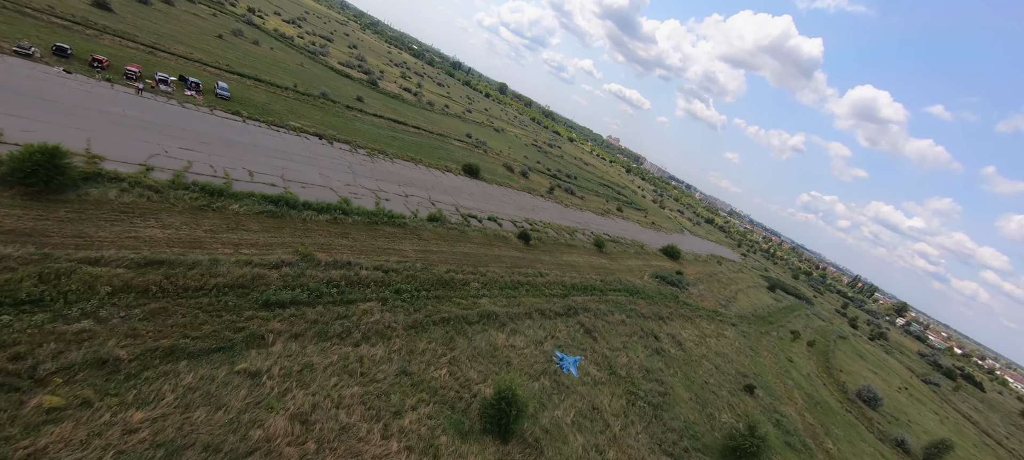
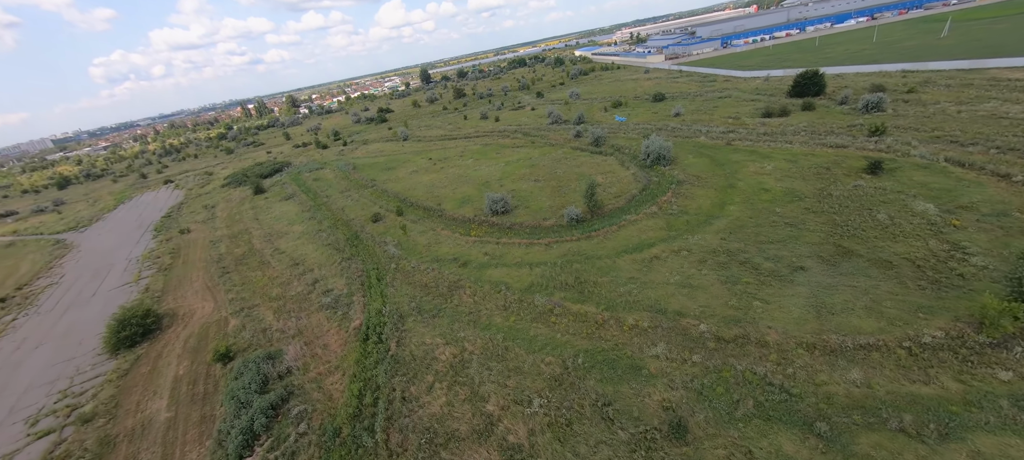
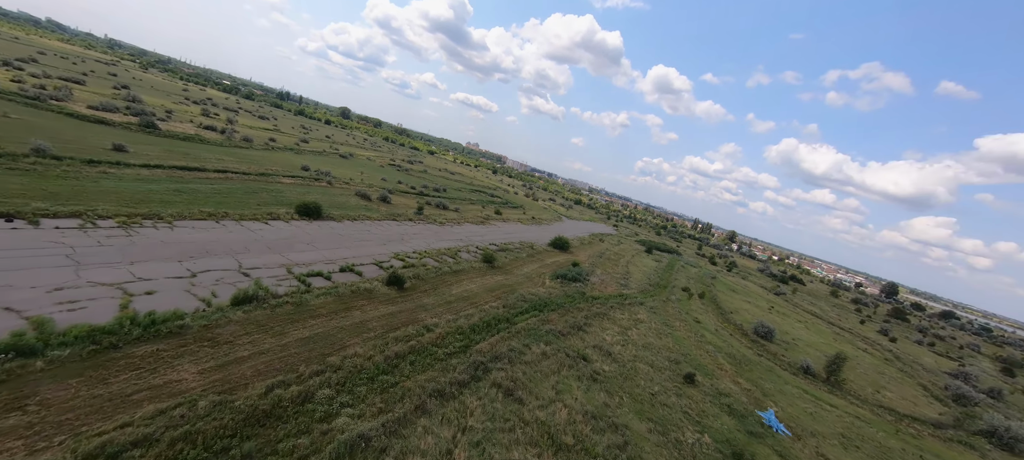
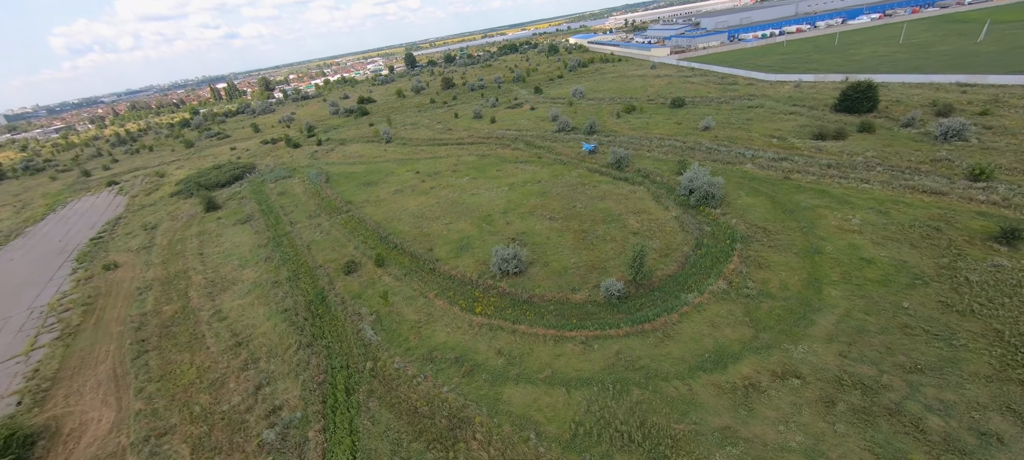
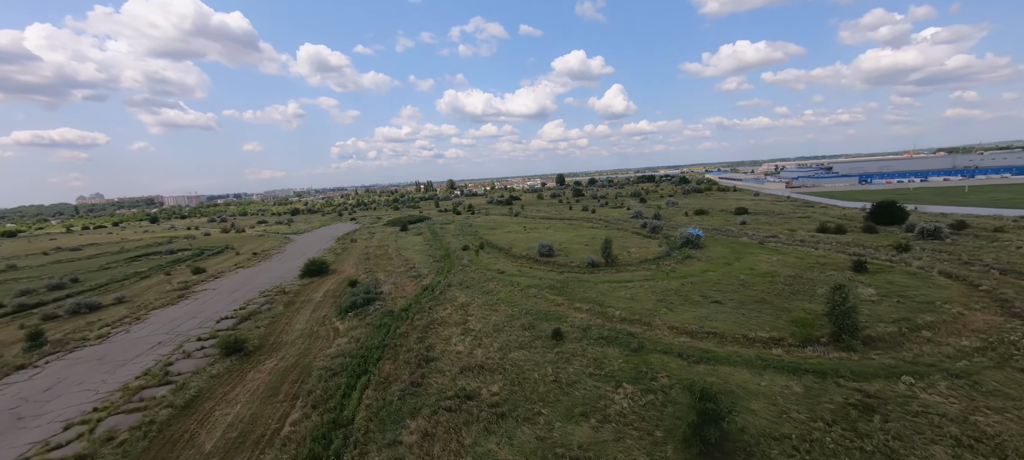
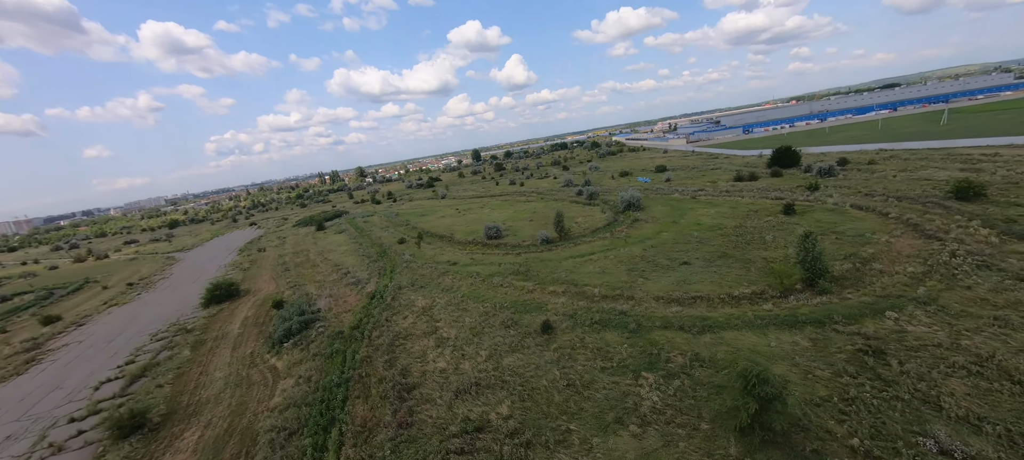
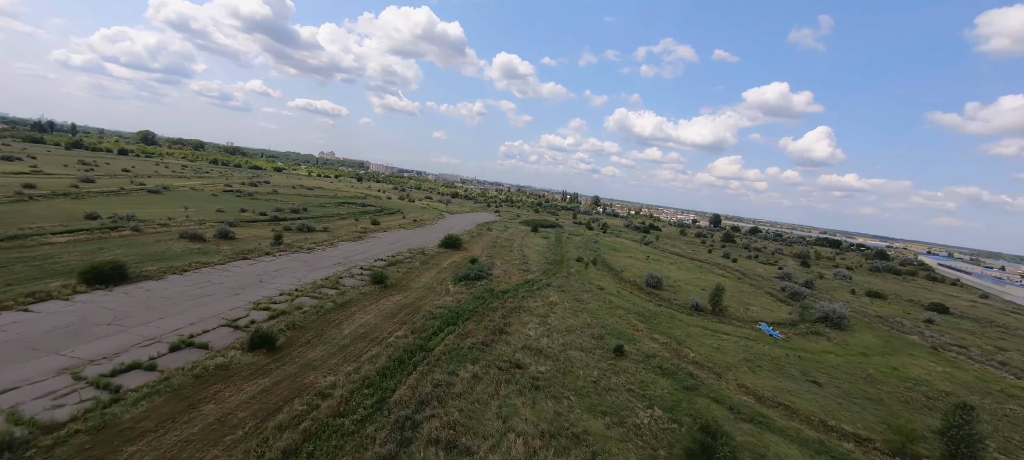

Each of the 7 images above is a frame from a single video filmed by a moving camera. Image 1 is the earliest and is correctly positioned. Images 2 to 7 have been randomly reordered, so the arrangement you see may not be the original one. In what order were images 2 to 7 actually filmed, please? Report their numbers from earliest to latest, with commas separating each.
3, 7, 5, 6, 2, 4
